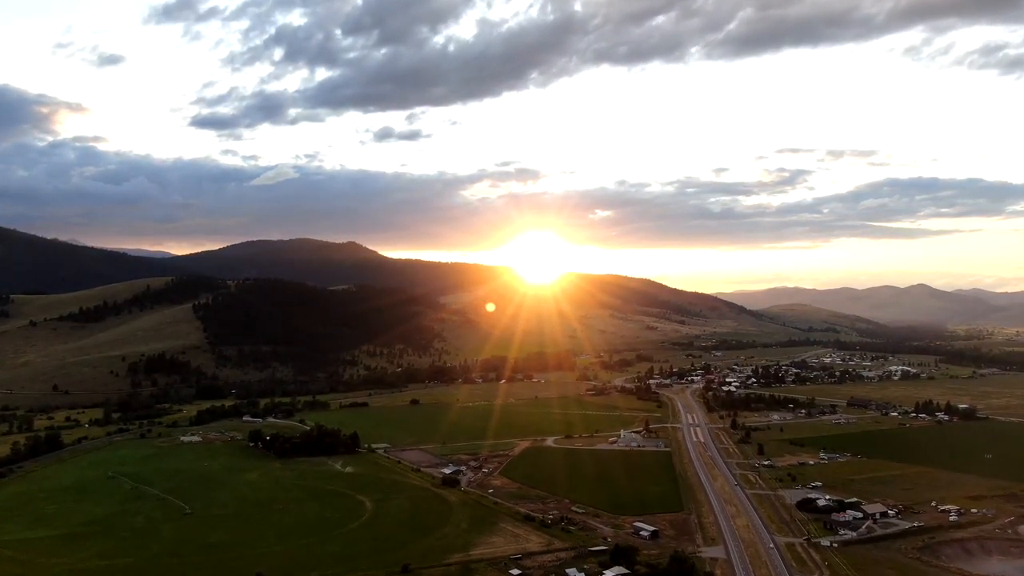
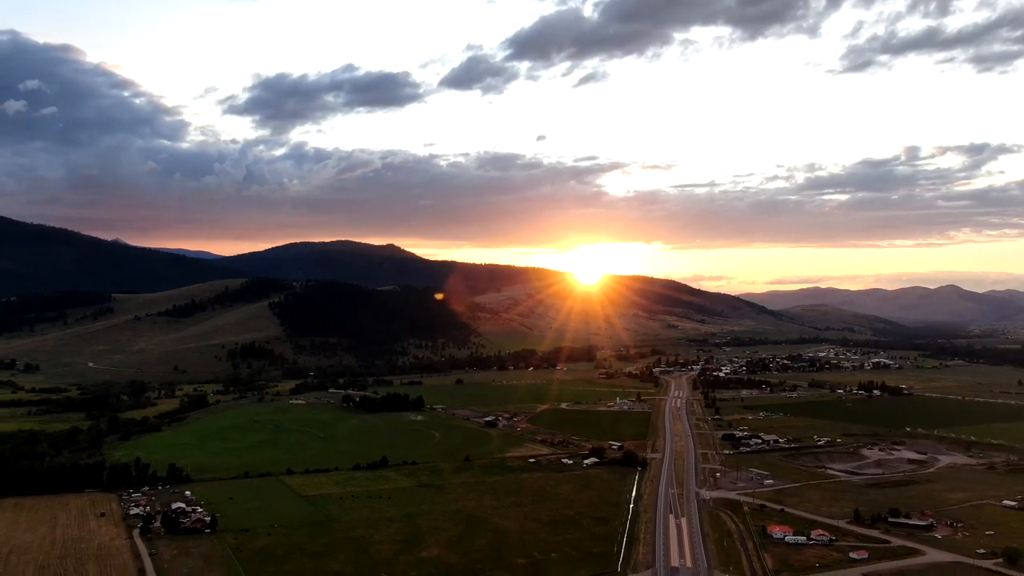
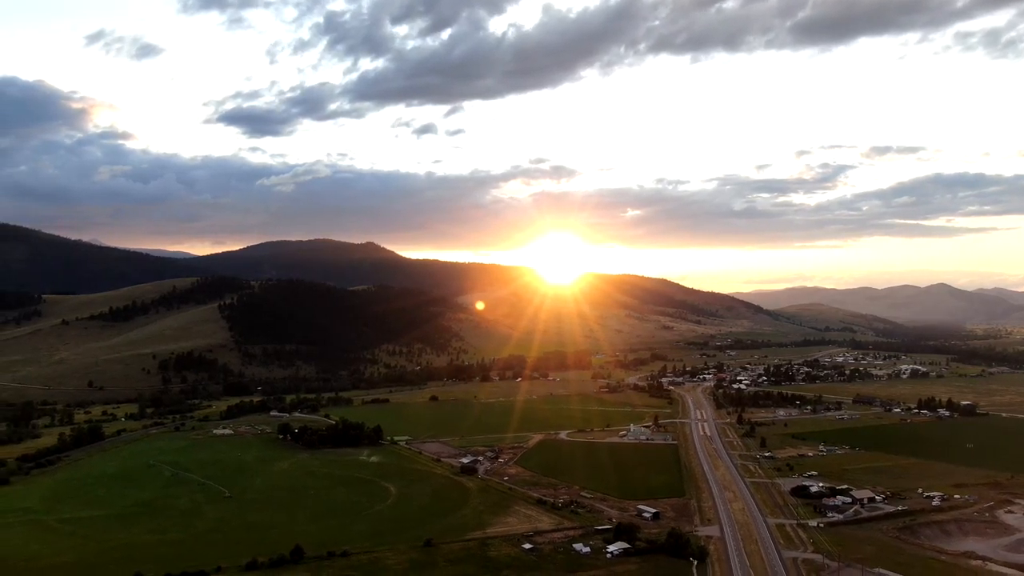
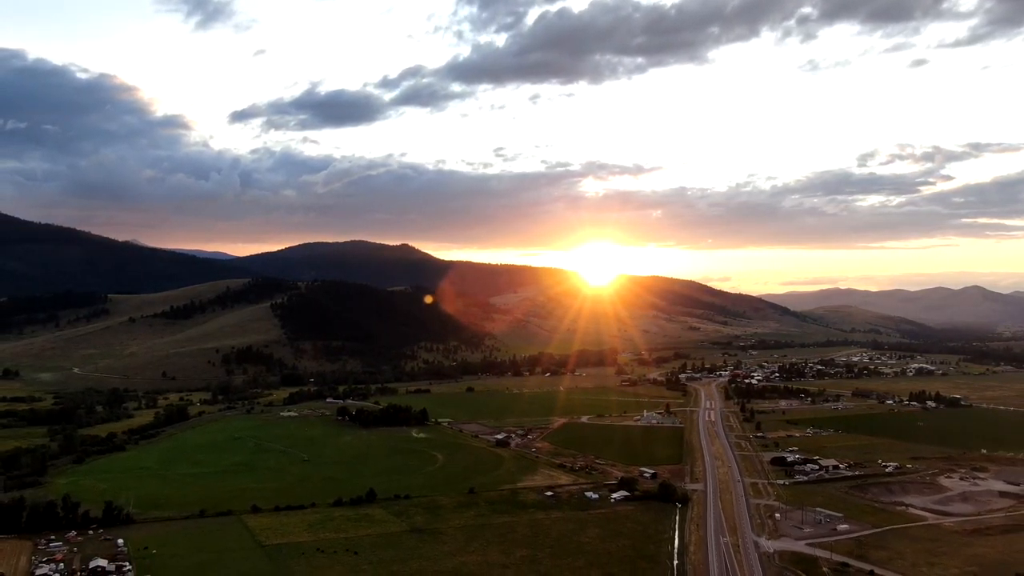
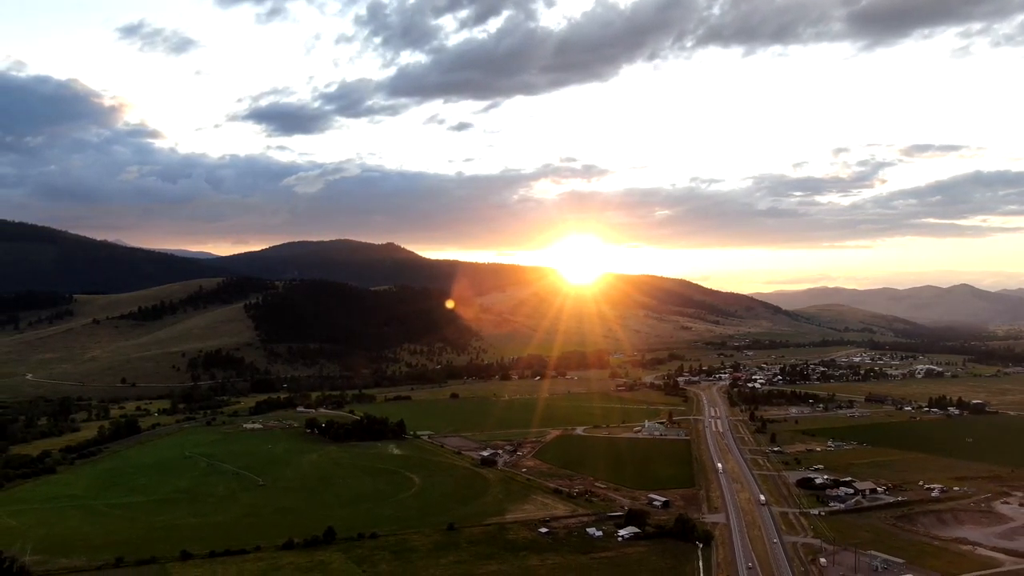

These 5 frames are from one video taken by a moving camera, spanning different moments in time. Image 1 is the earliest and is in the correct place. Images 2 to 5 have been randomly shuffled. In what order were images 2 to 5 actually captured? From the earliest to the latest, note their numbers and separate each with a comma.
3, 5, 4, 2
